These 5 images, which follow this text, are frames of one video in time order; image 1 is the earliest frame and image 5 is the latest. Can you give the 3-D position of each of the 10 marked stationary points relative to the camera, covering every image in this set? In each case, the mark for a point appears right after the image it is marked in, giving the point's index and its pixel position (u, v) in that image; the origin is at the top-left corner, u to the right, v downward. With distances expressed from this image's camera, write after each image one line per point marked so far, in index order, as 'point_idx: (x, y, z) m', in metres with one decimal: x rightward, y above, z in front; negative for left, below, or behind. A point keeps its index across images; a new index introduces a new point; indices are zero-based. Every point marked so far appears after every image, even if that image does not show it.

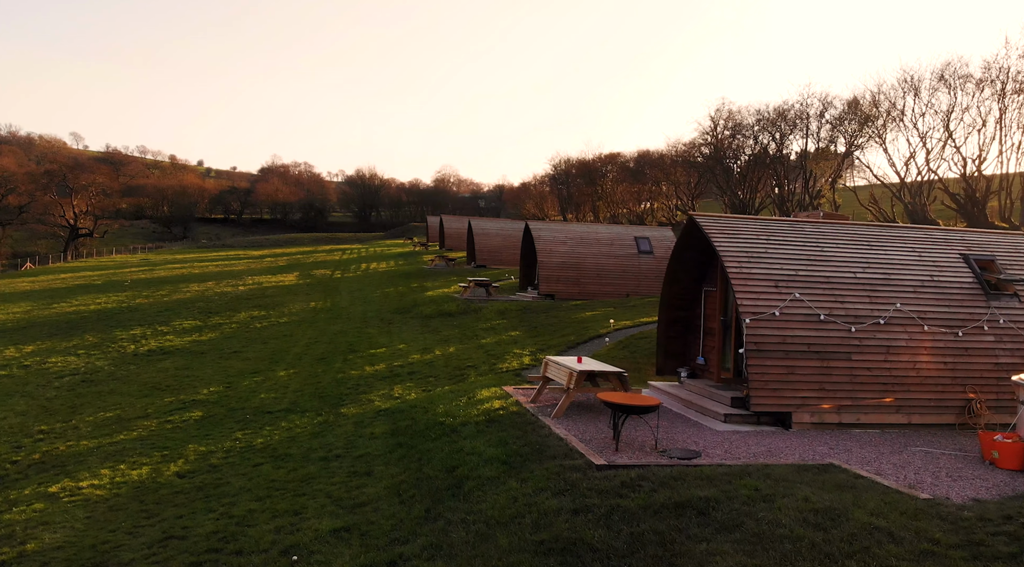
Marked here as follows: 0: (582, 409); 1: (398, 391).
0: (+1.2, -2.1, +12.5) m
1: (-2.5, -2.3, +16.3) m
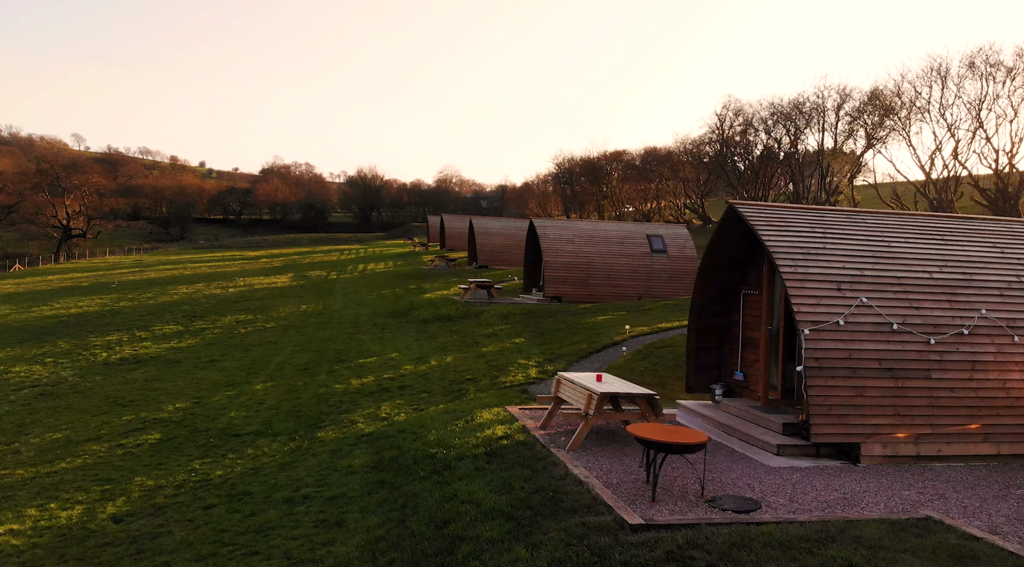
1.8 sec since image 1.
0: (+1.2, -2.1, +10.3) m
1: (-2.4, -2.4, +14.1) m
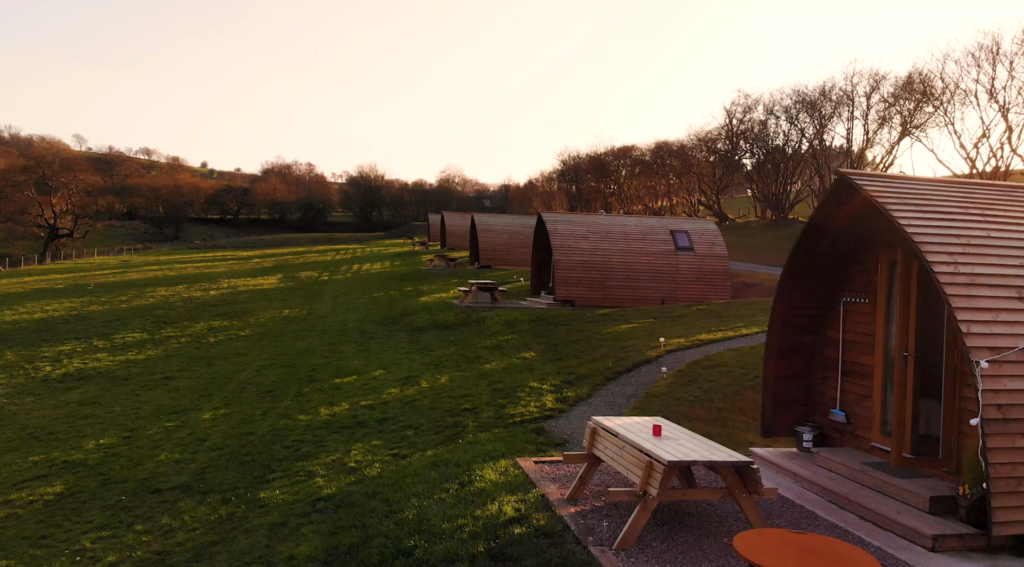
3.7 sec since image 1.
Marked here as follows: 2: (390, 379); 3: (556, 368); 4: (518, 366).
0: (+1.4, -2.2, +6.8) m
1: (-2.2, -2.4, +10.6) m
2: (-2.5, -2.0, +15.7) m
3: (+0.9, -1.7, +14.9) m
4: (+0.1, -1.7, +15.6) m
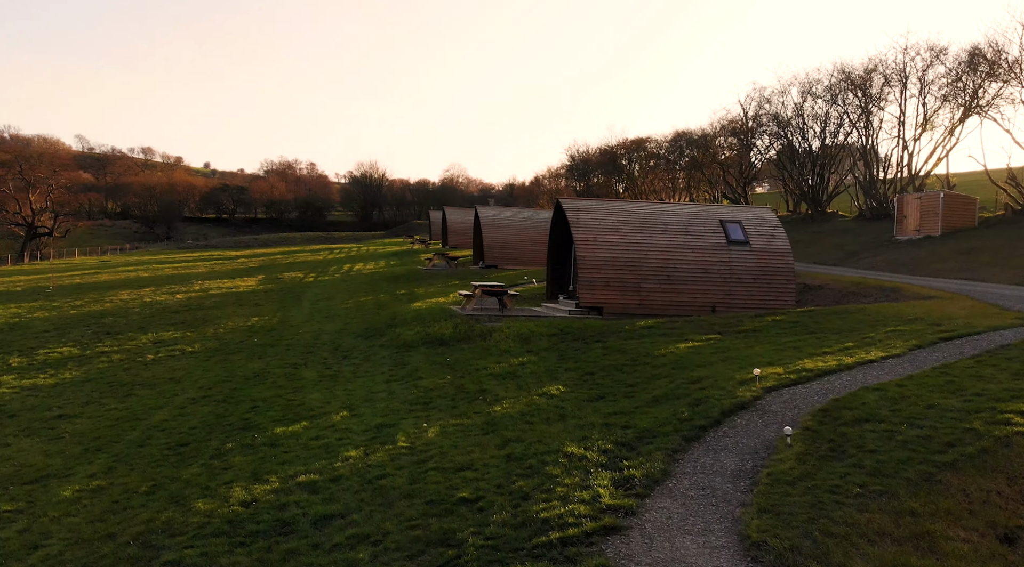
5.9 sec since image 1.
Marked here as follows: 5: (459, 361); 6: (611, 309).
0: (+1.7, -2.2, +1.7) m
1: (-1.9, -2.5, +5.6) m
2: (-2.2, -2.1, +10.7) m
3: (+1.2, -1.7, +9.9) m
4: (+0.4, -1.8, +10.6) m
5: (-1.0, -1.6, +15.0) m
6: (+2.6, -0.7, +19.9) m
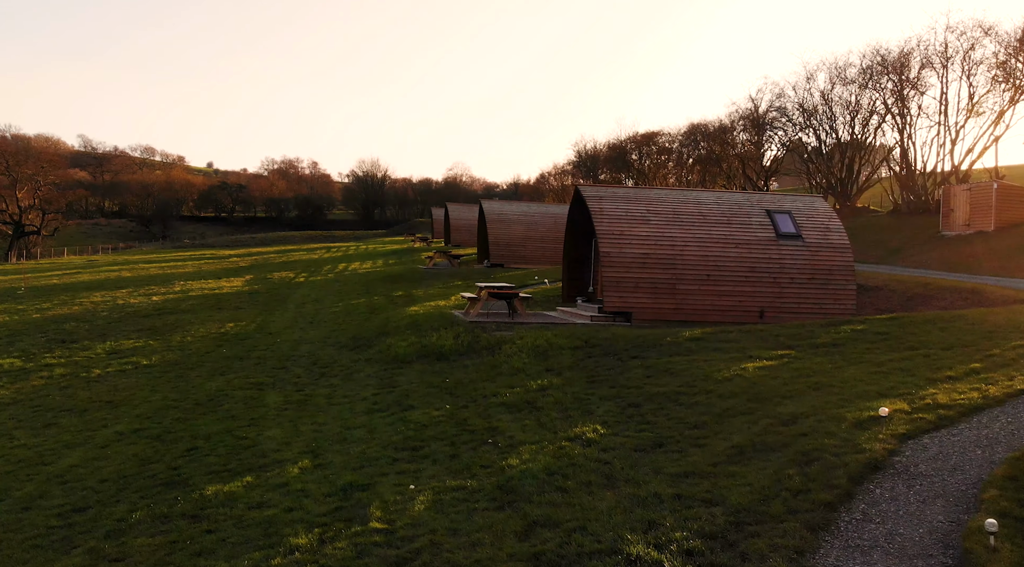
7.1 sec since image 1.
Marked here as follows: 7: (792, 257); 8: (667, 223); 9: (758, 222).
0: (+1.8, -2.3, -1.4) m
1: (-1.7, -2.5, +2.5) m
2: (-2.0, -2.1, +7.6) m
3: (+1.4, -1.8, +6.8) m
4: (+0.7, -1.8, +7.5) m
5: (-0.8, -1.6, +11.9) m
6: (+2.9, -0.7, +16.8) m
7: (+6.7, +0.6, +18.0) m
8: (+3.7, +1.4, +18.0) m
9: (+6.1, +1.5, +18.6) m
